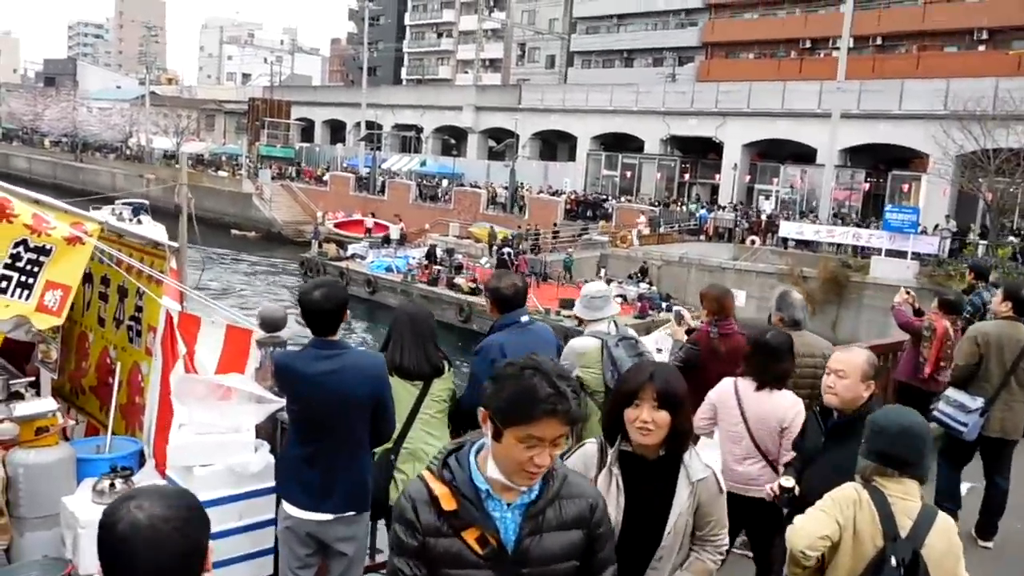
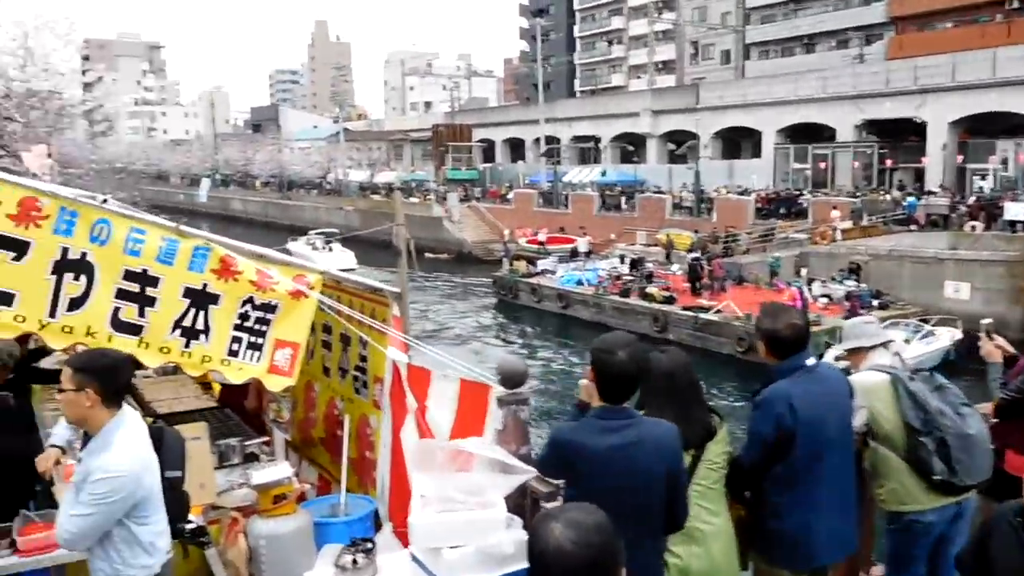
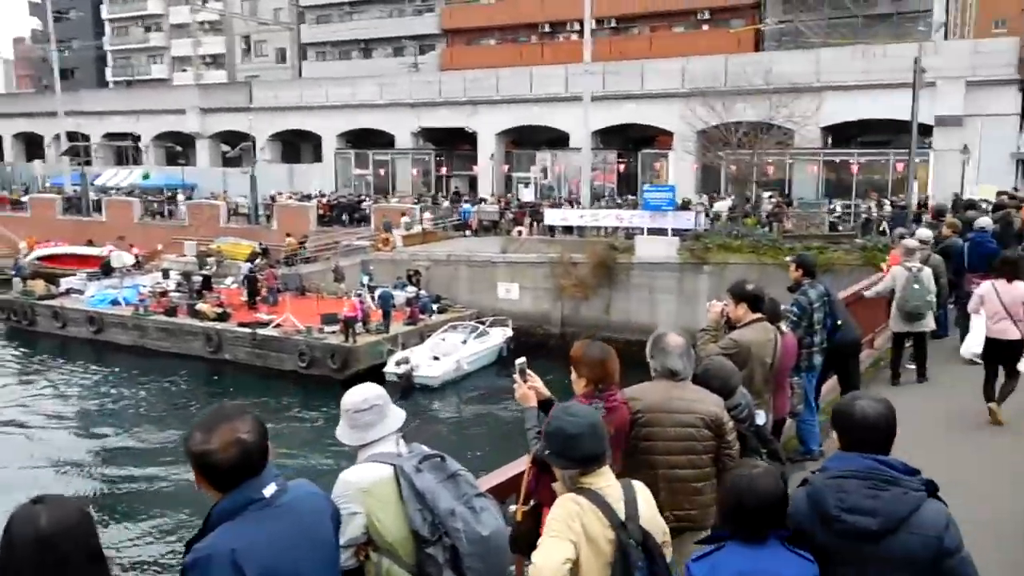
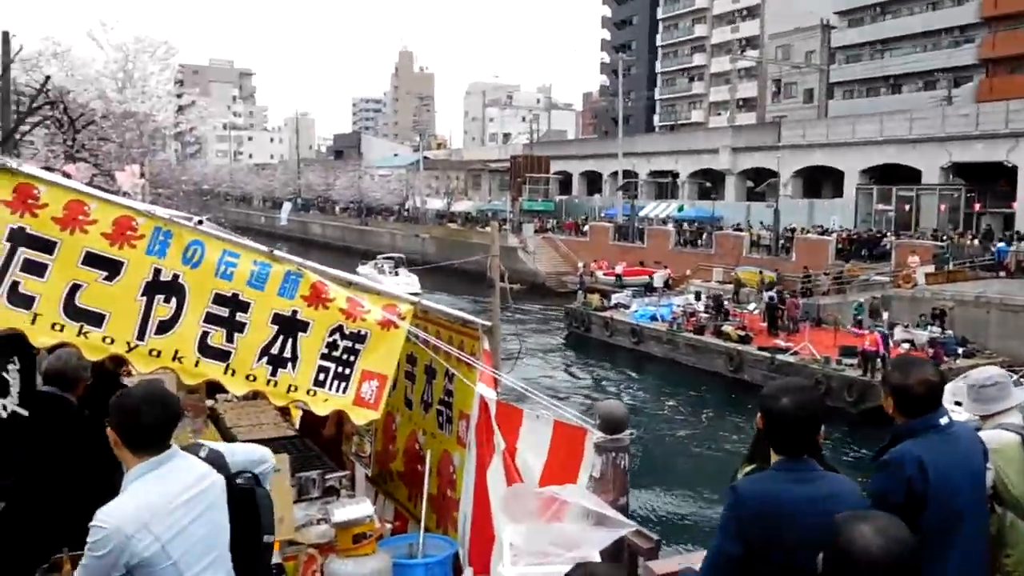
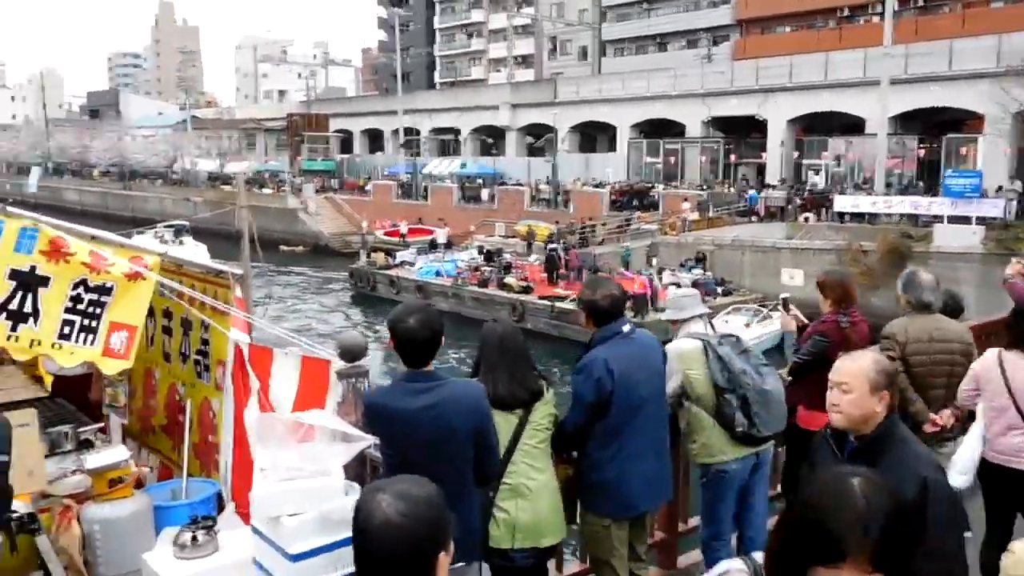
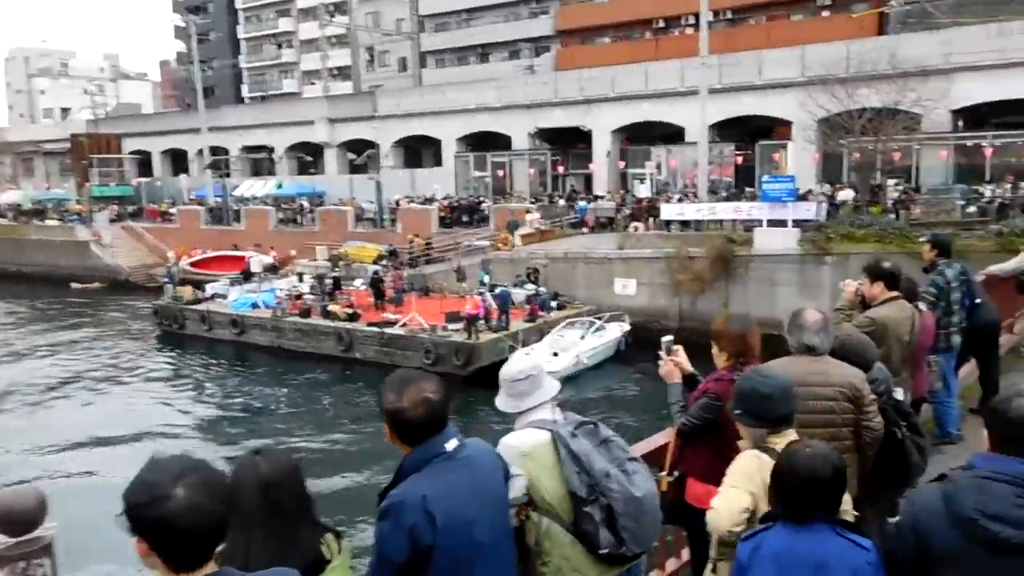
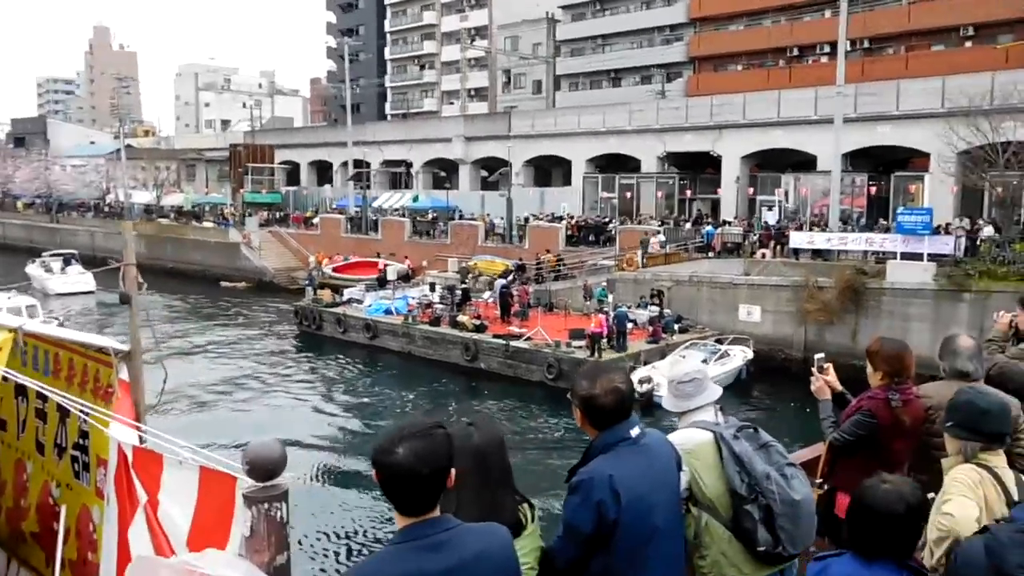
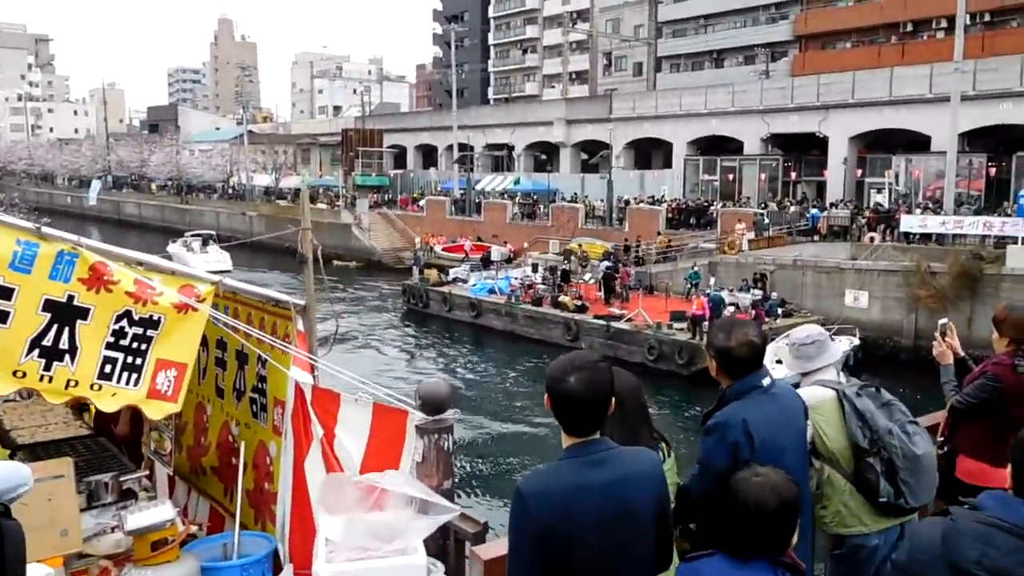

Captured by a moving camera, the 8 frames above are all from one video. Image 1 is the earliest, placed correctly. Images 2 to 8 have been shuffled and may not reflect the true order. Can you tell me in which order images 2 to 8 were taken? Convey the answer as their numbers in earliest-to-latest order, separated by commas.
5, 2, 4, 8, 7, 6, 3
